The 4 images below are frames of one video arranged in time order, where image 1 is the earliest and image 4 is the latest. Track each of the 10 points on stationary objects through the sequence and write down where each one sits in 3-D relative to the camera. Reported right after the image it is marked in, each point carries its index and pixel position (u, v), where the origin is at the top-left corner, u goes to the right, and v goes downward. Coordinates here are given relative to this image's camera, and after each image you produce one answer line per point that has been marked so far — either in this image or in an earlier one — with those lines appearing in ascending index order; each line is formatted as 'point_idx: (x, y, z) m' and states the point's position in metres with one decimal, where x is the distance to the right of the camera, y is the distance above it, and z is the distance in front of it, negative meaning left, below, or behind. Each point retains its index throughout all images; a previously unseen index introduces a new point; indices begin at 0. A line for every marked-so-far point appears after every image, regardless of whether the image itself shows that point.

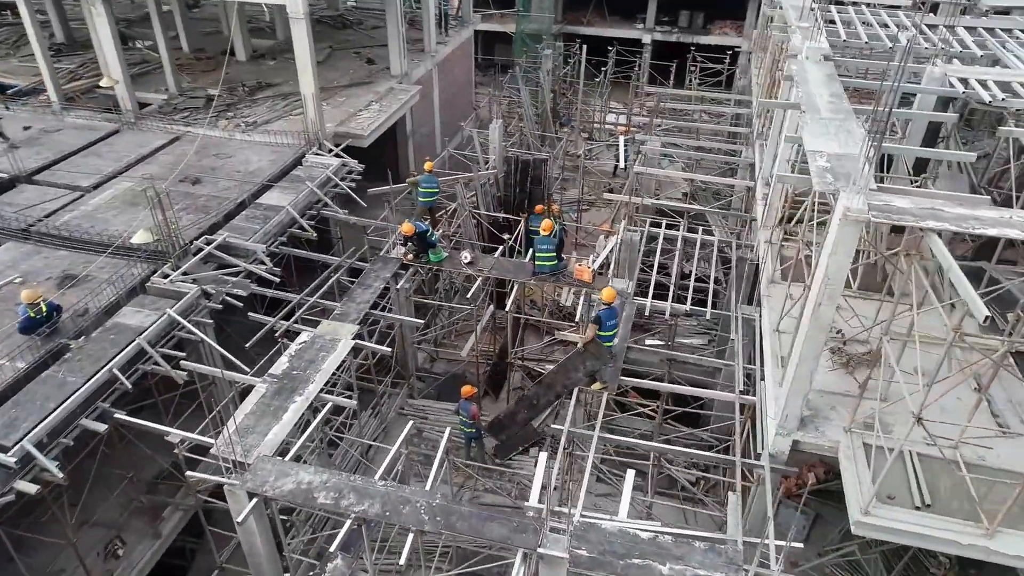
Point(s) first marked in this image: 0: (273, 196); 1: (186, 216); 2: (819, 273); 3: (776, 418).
0: (-5.5, +2.1, +15.6) m
1: (-7.1, +1.6, +14.7) m
2: (+3.6, +0.2, +7.9) m
3: (+3.6, -1.8, +9.2) m
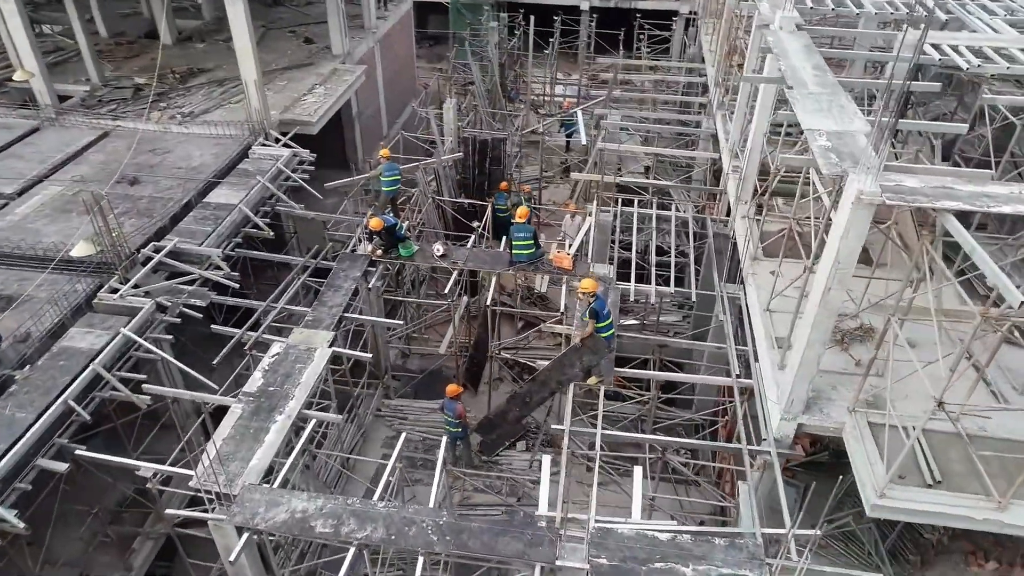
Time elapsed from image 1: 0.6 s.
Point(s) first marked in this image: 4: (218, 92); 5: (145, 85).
0: (-6.3, +2.0, +14.5) m
1: (-7.7, +1.3, +13.5) m
2: (+3.6, +0.4, +7.7) m
3: (+3.6, -1.6, +9.1) m
4: (-8.2, +5.5, +18.7) m
5: (-10.4, +5.7, +19.1) m
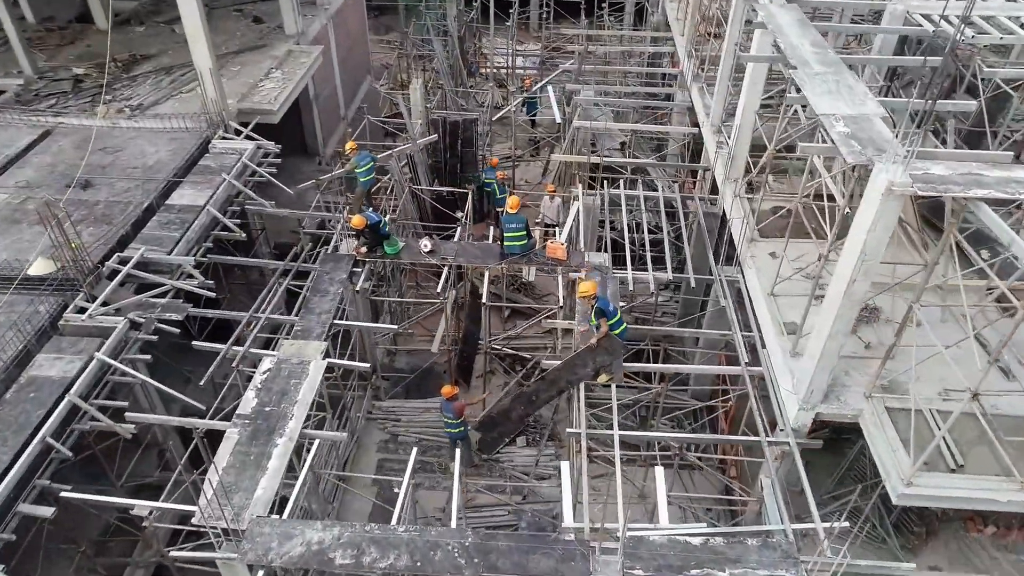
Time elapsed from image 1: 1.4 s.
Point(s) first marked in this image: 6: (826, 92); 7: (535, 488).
0: (-6.6, +1.9, +13.6) m
1: (-7.9, +1.1, +12.5) m
2: (+3.8, +0.5, +7.5) m
3: (+3.8, -1.4, +9.0) m
4: (-9.0, +5.4, +17.5) m
5: (-11.2, +5.6, +17.7) m
6: (+4.0, +2.5, +8.5) m
7: (+0.4, -3.7, +12.4) m
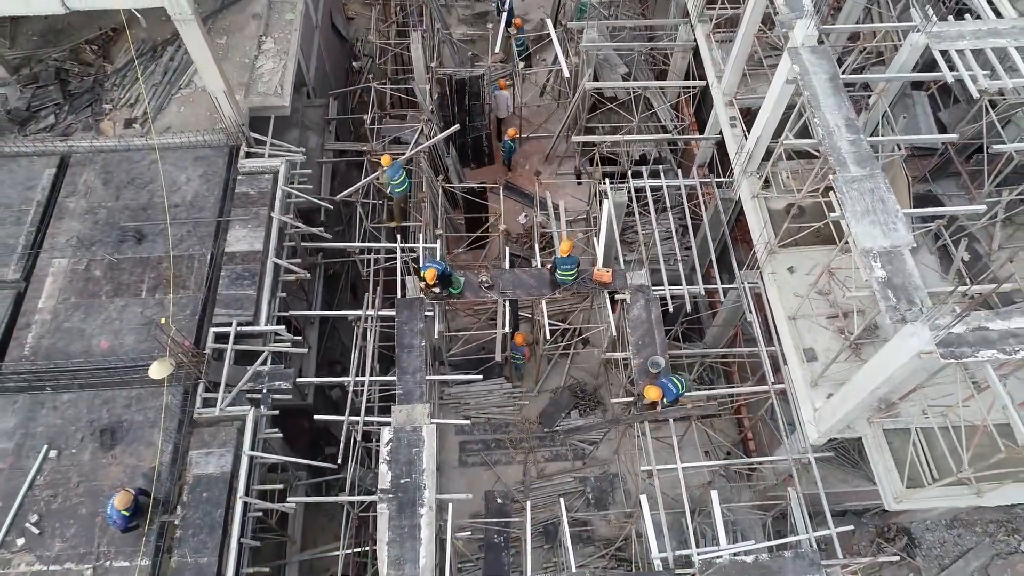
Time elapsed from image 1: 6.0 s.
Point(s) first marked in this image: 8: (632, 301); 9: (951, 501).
0: (-5.8, +1.0, +14.3) m
1: (-6.9, -0.2, +13.4) m
2: (+5.2, -1.1, +9.5) m
3: (+5.3, -2.4, +11.6) m
4: (-8.7, +5.4, +16.6) m
5: (-11.0, +5.3, +16.6) m
6: (+5.1, +1.1, +9.8) m
7: (+1.8, -3.8, +15.4) m
8: (+2.4, -0.3, +13.6) m
9: (+7.1, -3.5, +10.9) m
